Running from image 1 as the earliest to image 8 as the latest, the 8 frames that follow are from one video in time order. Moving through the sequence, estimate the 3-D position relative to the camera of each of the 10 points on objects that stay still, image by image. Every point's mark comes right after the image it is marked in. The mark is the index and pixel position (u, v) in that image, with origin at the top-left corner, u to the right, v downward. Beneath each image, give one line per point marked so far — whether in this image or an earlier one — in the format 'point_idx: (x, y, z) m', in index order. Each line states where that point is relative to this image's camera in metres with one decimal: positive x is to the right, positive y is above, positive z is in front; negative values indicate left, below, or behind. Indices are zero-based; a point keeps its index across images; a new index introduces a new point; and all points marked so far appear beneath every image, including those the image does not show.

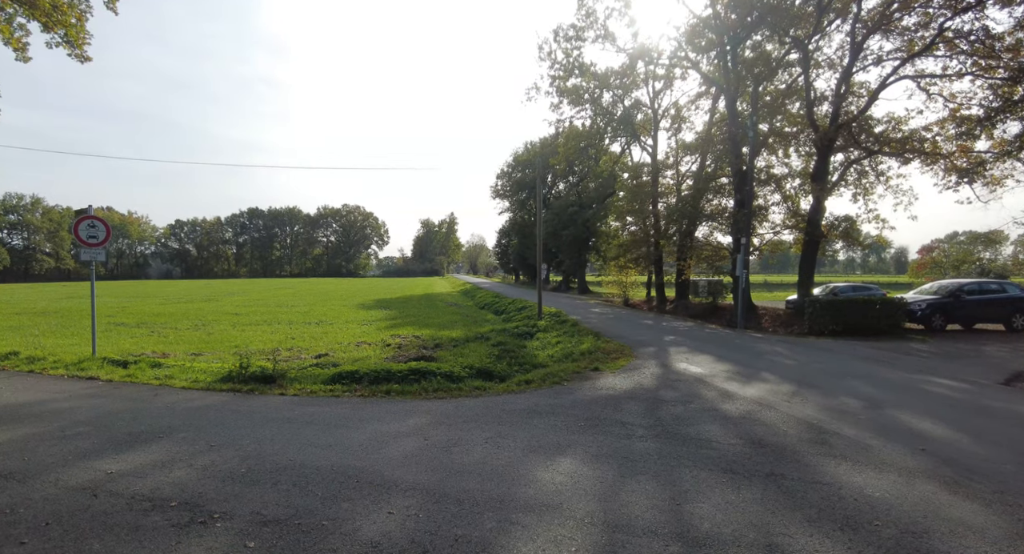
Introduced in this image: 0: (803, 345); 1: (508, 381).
0: (+7.8, -1.8, +13.1) m
1: (-0.1, -2.2, +10.3) m
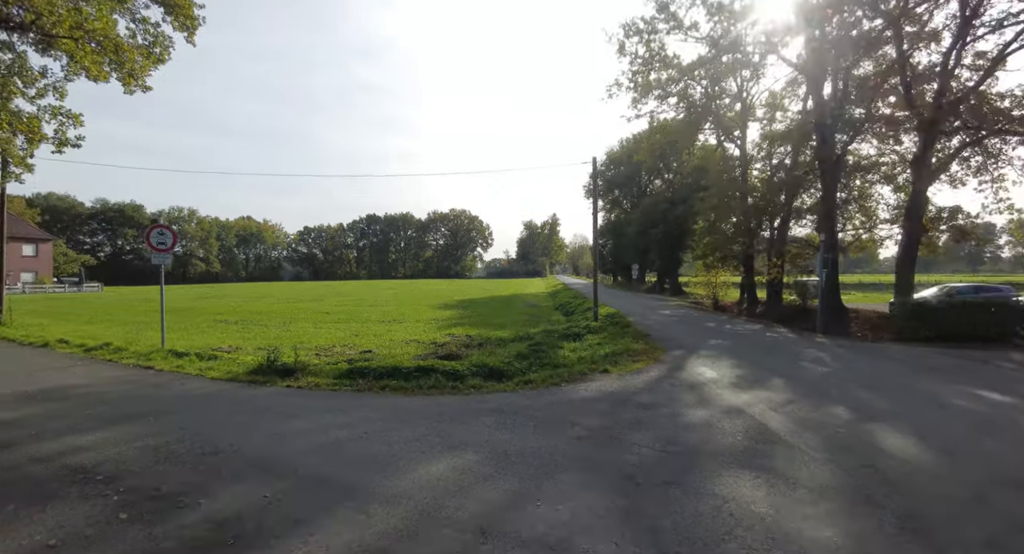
0: (+8.2, -1.8, +11.5) m
1: (-0.1, -2.2, +10.4) m
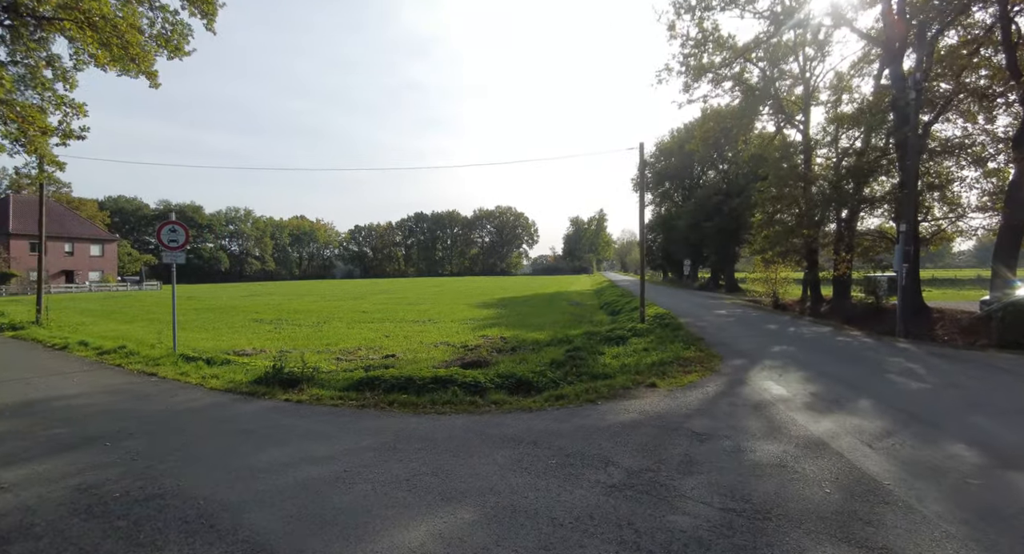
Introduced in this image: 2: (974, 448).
0: (+8.8, -1.7, +9.3) m
1: (+0.5, -2.2, +9.1) m
2: (+4.4, -1.5, +4.6) m
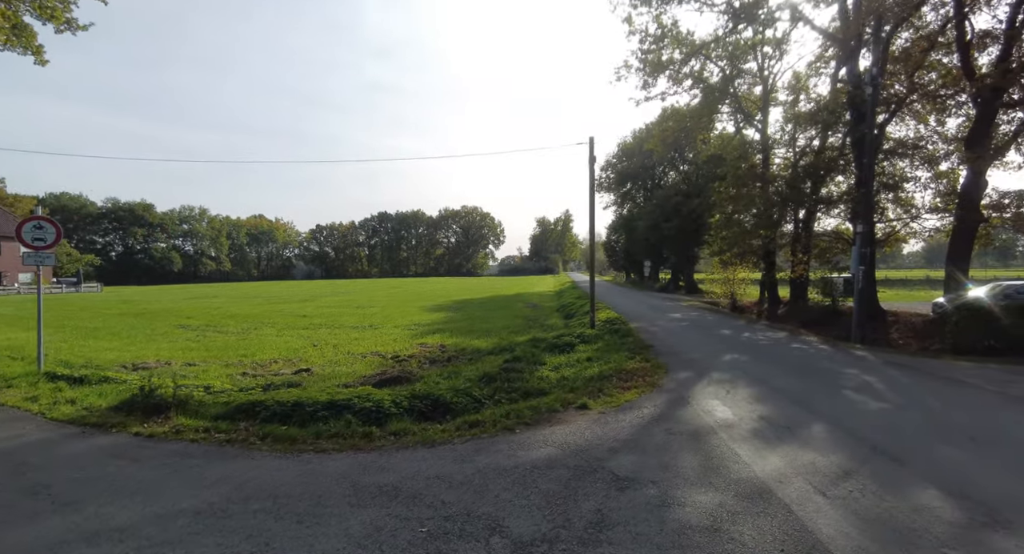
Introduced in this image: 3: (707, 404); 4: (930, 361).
0: (+7.4, -1.8, +8.6) m
1: (-1.0, -2.3, +7.8) m
2: (+3.3, -1.6, +3.6) m
3: (+2.9, -1.9, +7.3) m
4: (+9.7, -2.0, +11.4) m
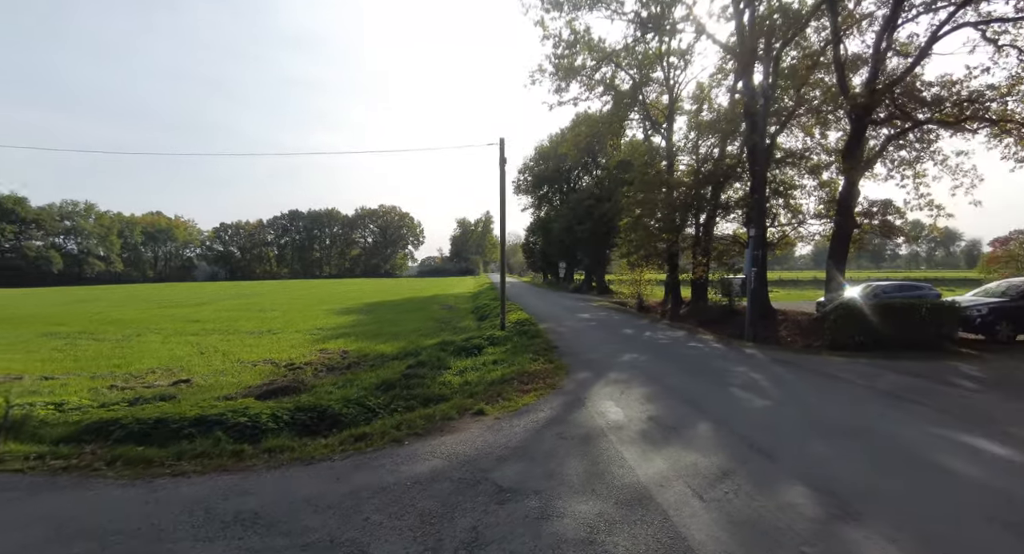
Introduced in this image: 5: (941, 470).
0: (+5.6, -1.8, +9.3) m
1: (-2.5, -2.3, +7.2) m
2: (+2.3, -1.6, +3.8) m
3: (+1.3, -1.9, +7.4) m
4: (+7.4, -2.0, +12.4) m
5: (+3.3, -1.5, +3.8) m
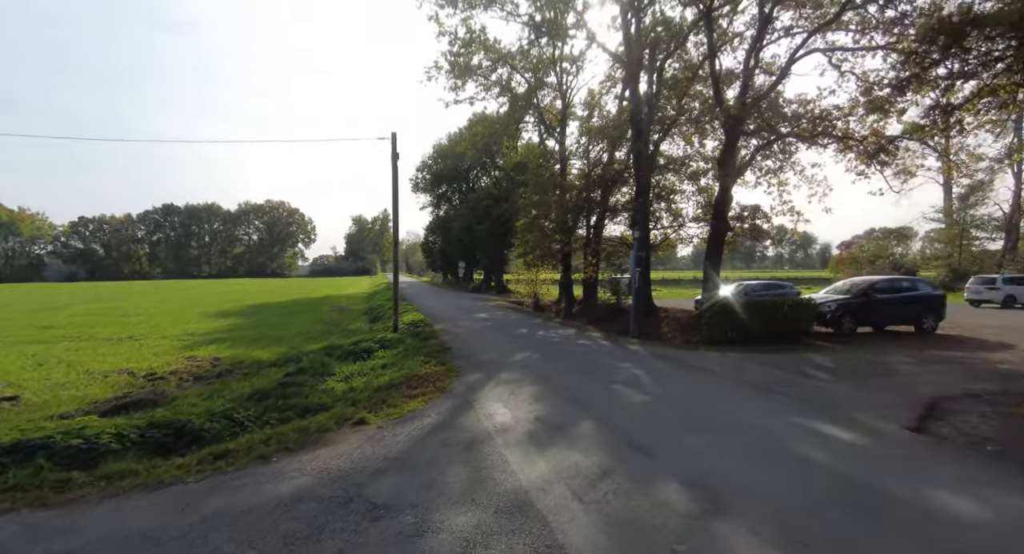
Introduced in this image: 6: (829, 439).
0: (+3.4, -1.8, +9.9) m
1: (-4.1, -2.3, +6.3) m
2: (+1.3, -1.6, +3.9) m
3: (-0.3, -1.9, +7.2) m
4: (+4.7, -2.0, +13.4) m
5: (+2.3, -1.5, +4.1) m
6: (+2.9, -1.5, +4.5) m
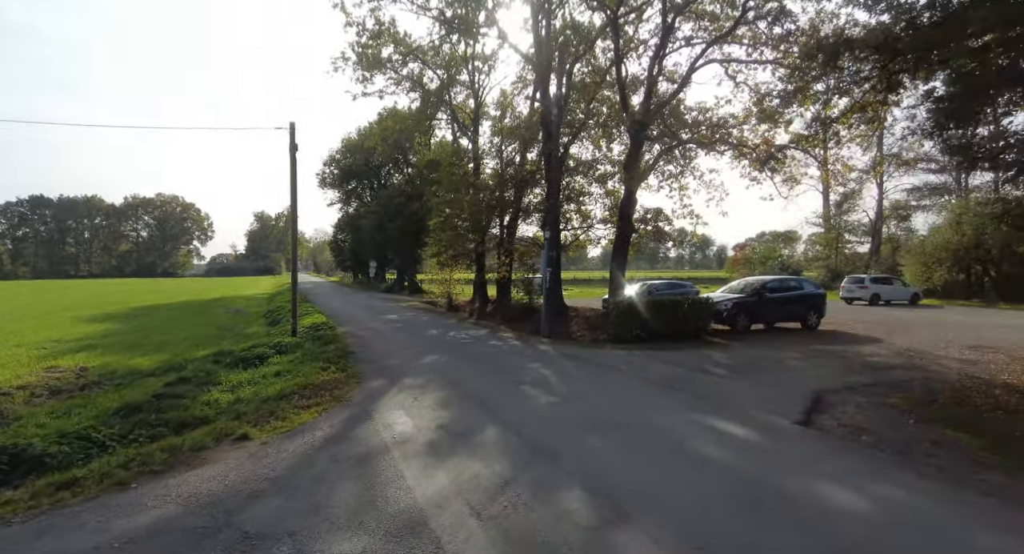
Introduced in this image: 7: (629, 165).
0: (+1.6, -1.8, +10.0) m
1: (-5.2, -2.2, +5.2) m
2: (+0.5, -1.6, +3.7) m
3: (-1.6, -1.9, +6.7) m
4: (+2.2, -2.0, +13.6) m
5: (+1.5, -1.5, +4.1) m
6: (+2.0, -1.5, +4.6) m
7: (+4.4, +4.3, +18.9) m
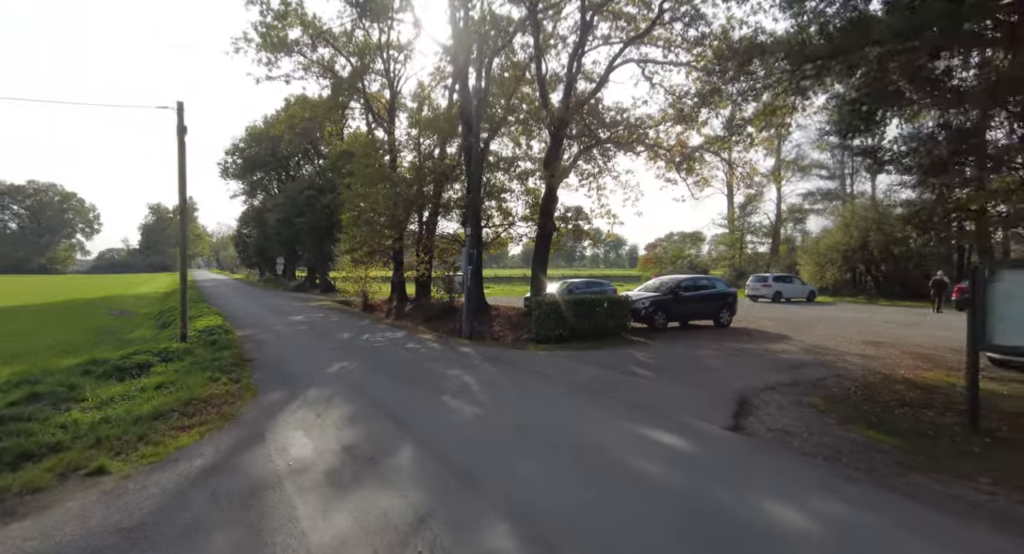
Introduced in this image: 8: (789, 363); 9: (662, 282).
0: (0.0, -1.8, +9.7) m
1: (-5.9, -2.2, +3.8) m
2: (0.0, -1.6, +3.3) m
3: (-2.6, -1.9, +5.9) m
4: (+0.1, -1.9, +13.3) m
5: (+0.9, -1.5, +3.8) m
6: (+1.3, -1.5, +4.4) m
7: (+1.4, +4.4, +18.9) m
8: (+4.7, -1.4, +8.6) m
9: (+5.3, -0.2, +18.0) m
